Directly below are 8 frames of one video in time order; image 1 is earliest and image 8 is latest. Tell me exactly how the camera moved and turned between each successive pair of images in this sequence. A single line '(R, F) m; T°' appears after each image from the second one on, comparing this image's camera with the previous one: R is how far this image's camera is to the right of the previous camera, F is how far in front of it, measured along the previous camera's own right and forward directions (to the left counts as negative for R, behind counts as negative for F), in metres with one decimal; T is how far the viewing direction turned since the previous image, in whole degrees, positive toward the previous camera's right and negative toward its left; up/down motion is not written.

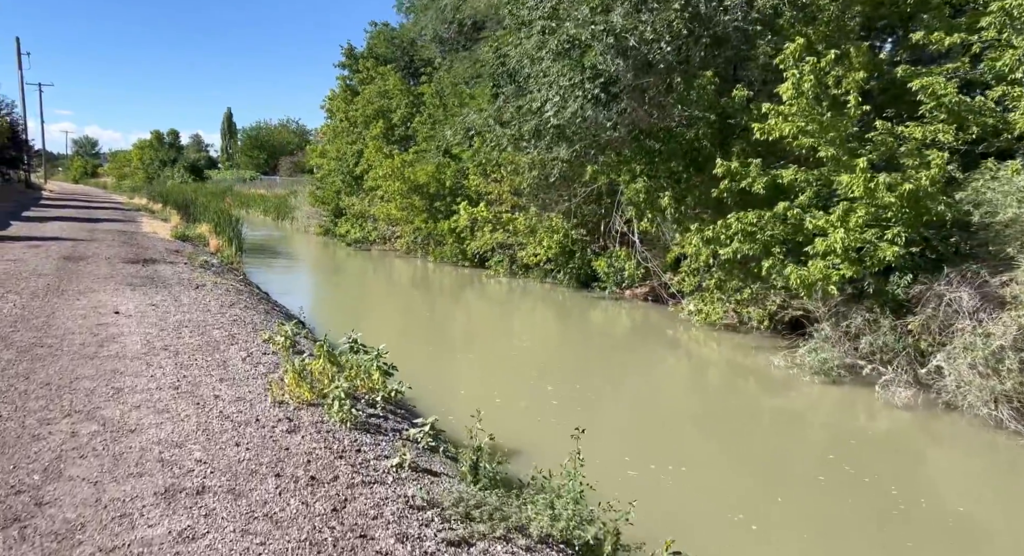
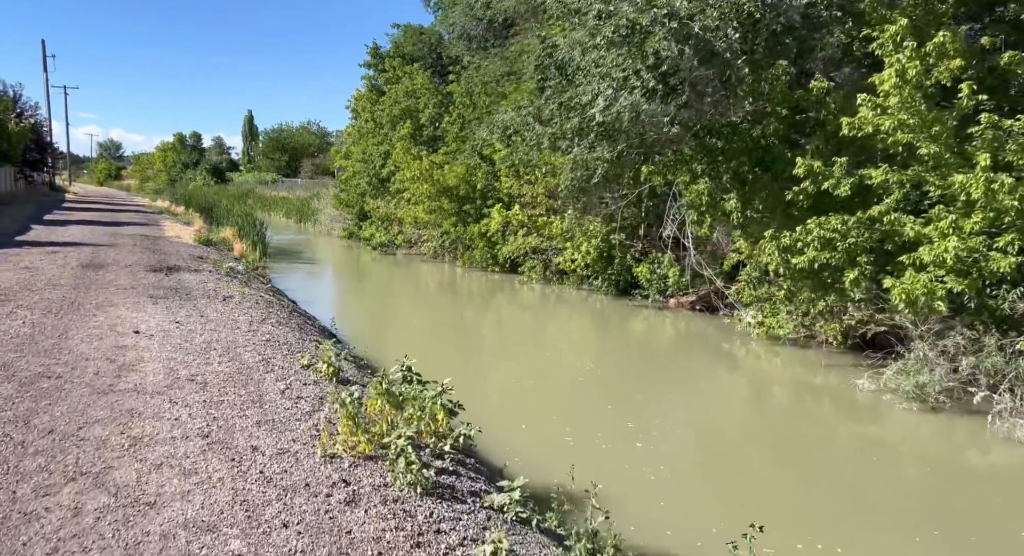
(-0.4, +0.9) m; -1°
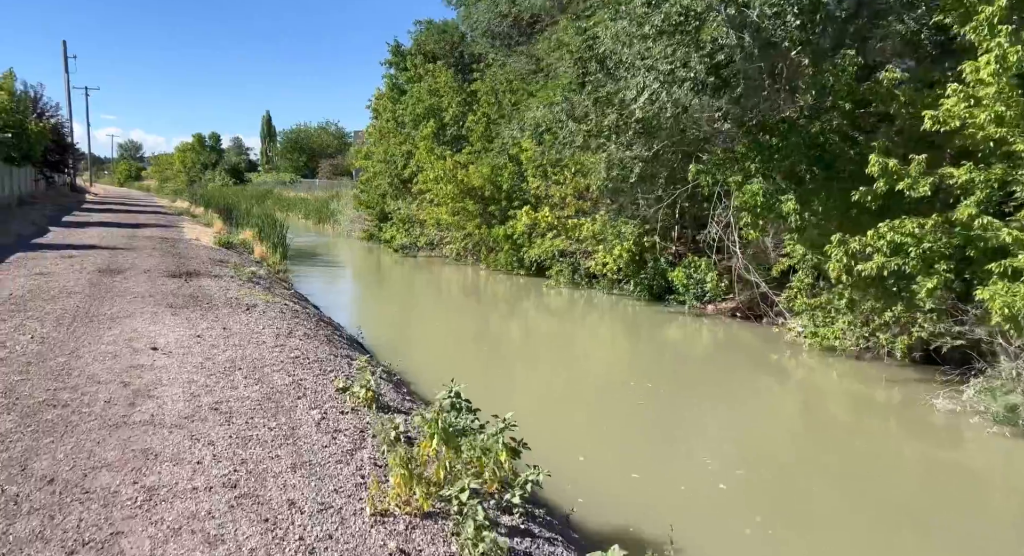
(-0.3, +0.7) m; -1°
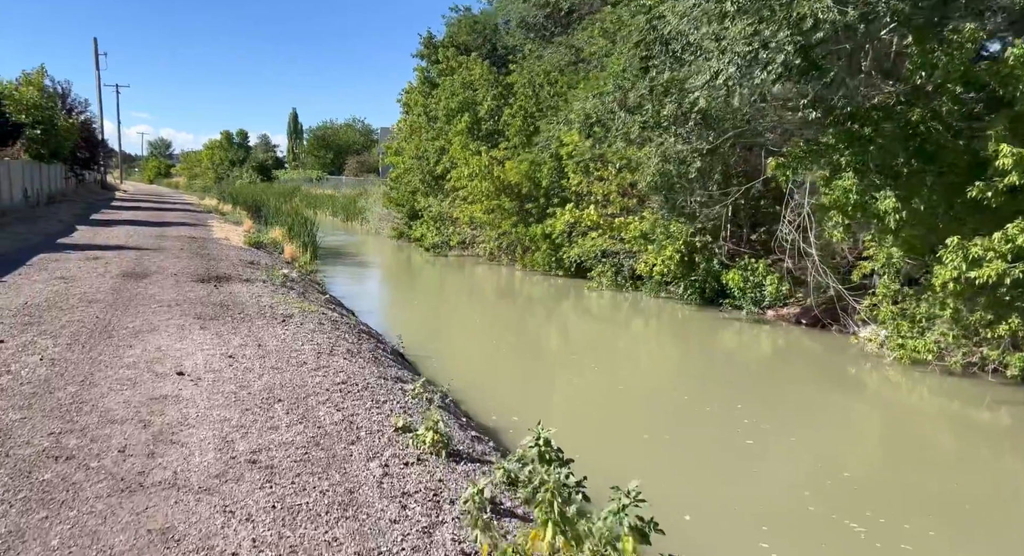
(-0.4, +0.9) m; -2°
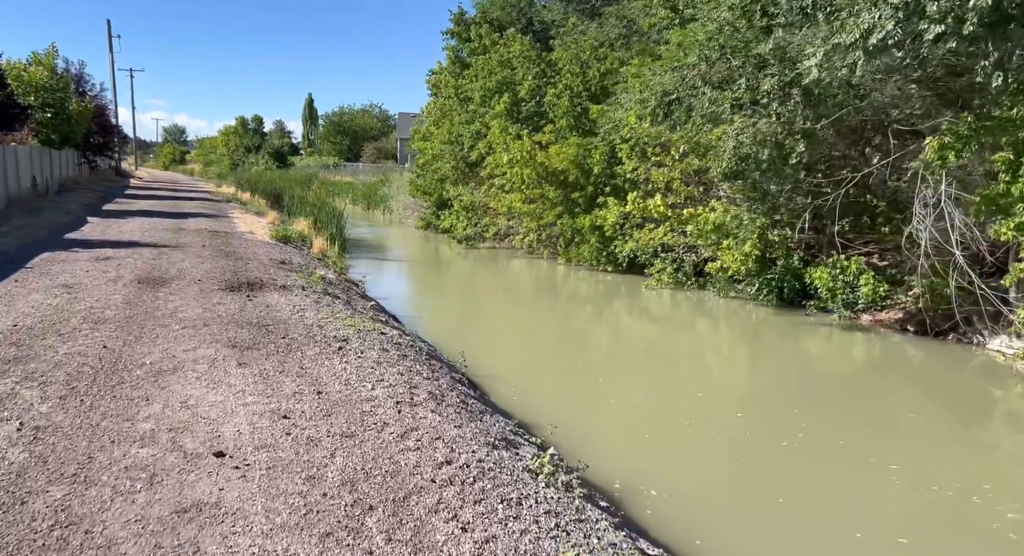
(-0.8, +1.7) m; -1°
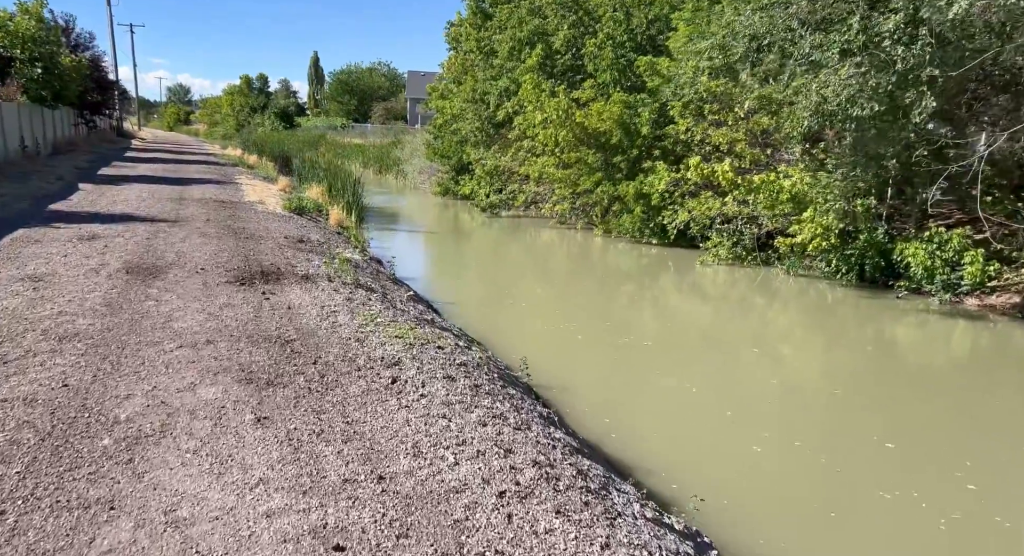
(-0.7, +1.7) m; -1°
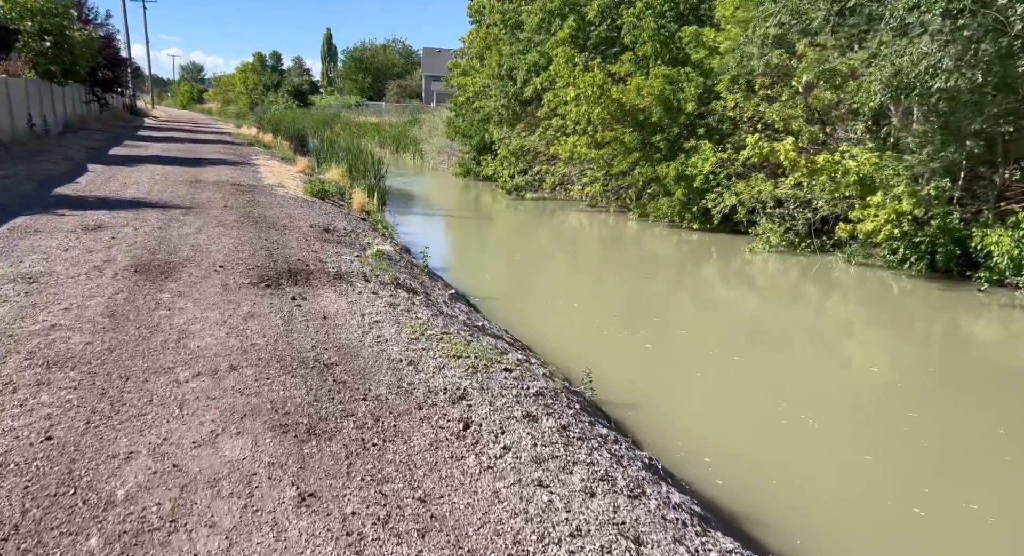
(-0.4, +1.0) m; -1°
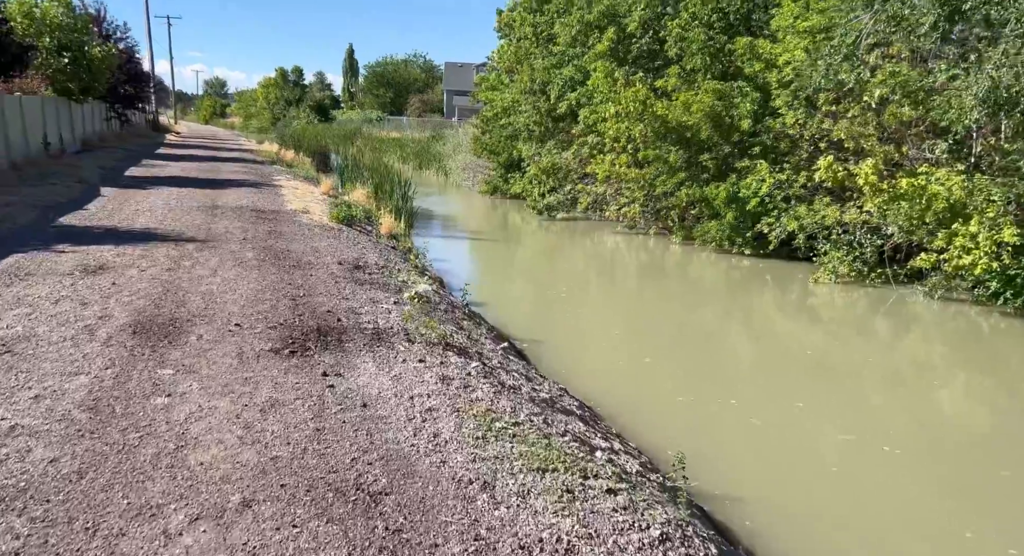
(-0.4, +1.1) m; -1°
